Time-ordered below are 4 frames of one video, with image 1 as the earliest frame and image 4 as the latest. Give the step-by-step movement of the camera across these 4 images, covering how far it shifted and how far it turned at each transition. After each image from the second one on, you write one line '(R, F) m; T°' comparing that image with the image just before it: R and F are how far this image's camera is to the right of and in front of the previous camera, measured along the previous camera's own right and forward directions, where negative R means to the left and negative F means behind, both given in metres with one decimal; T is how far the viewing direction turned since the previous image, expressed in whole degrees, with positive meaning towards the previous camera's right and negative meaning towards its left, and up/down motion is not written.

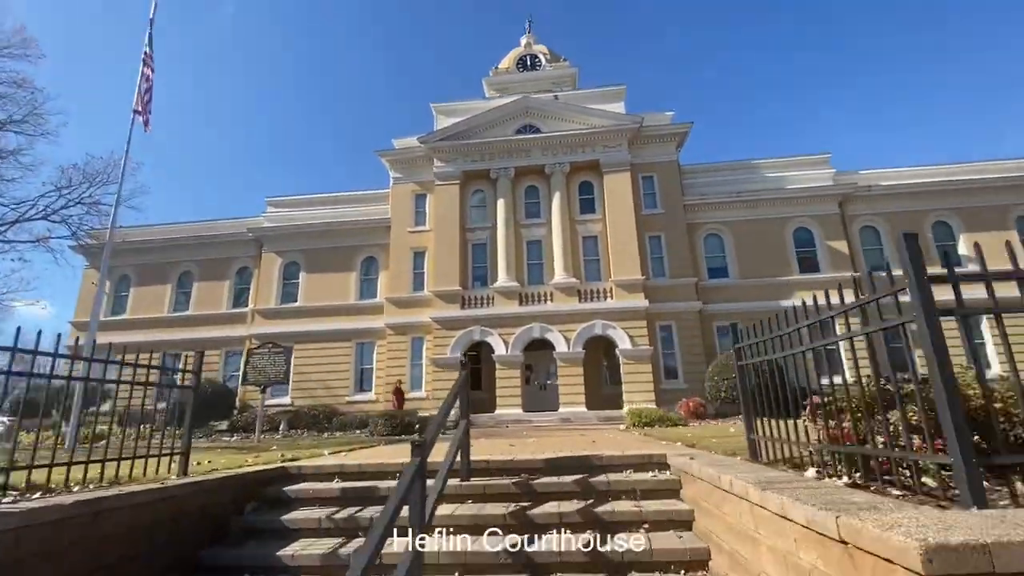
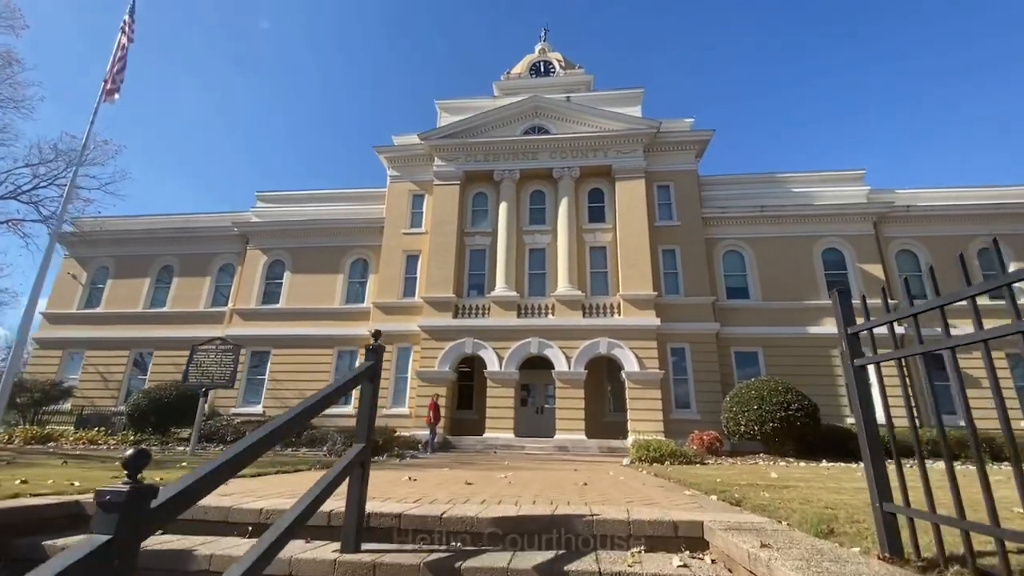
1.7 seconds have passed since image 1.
(+0.4, +2.0) m; -1°
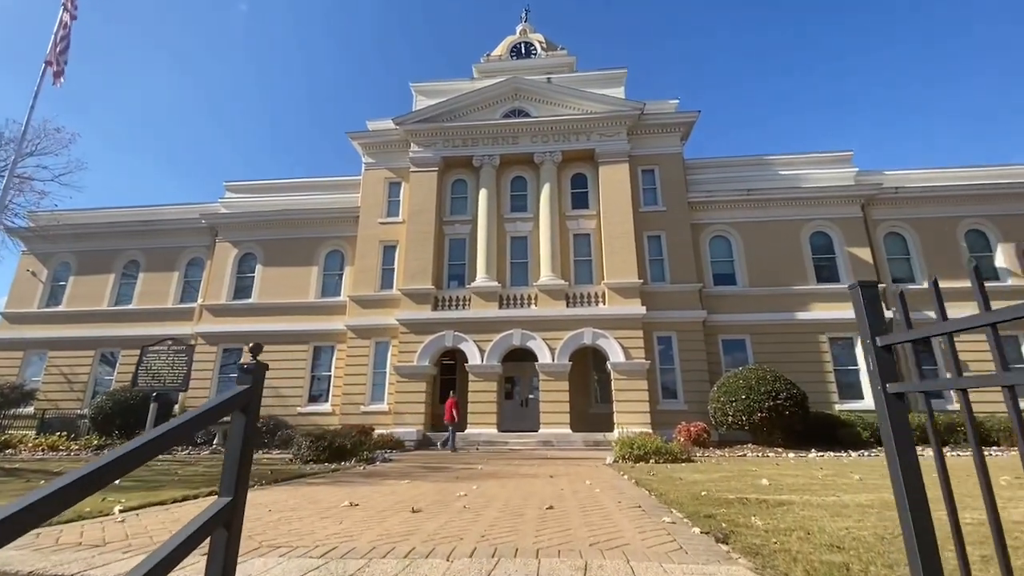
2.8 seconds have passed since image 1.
(+0.3, +0.7) m; +1°
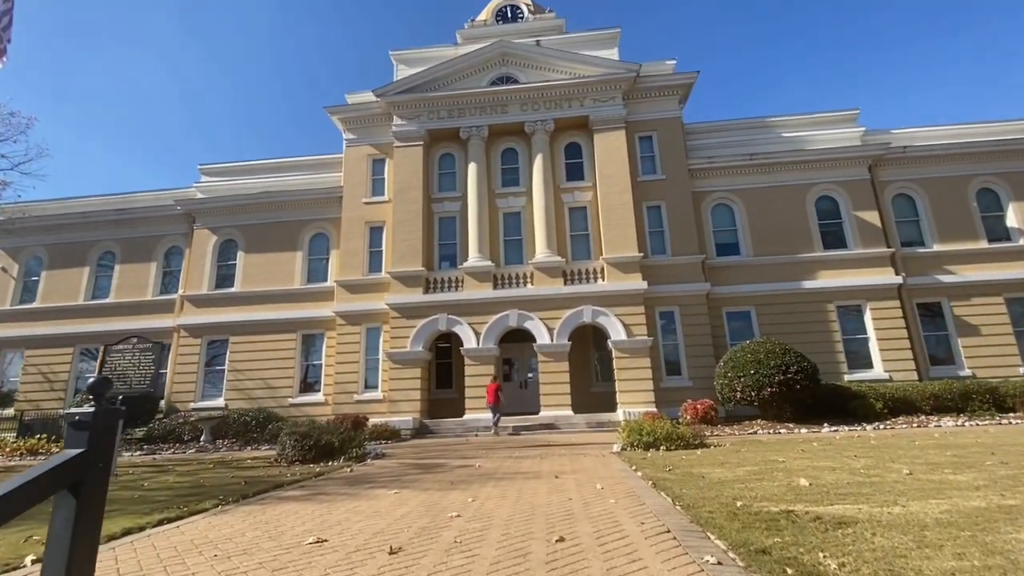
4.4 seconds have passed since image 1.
(0.0, +0.9) m; 0°
